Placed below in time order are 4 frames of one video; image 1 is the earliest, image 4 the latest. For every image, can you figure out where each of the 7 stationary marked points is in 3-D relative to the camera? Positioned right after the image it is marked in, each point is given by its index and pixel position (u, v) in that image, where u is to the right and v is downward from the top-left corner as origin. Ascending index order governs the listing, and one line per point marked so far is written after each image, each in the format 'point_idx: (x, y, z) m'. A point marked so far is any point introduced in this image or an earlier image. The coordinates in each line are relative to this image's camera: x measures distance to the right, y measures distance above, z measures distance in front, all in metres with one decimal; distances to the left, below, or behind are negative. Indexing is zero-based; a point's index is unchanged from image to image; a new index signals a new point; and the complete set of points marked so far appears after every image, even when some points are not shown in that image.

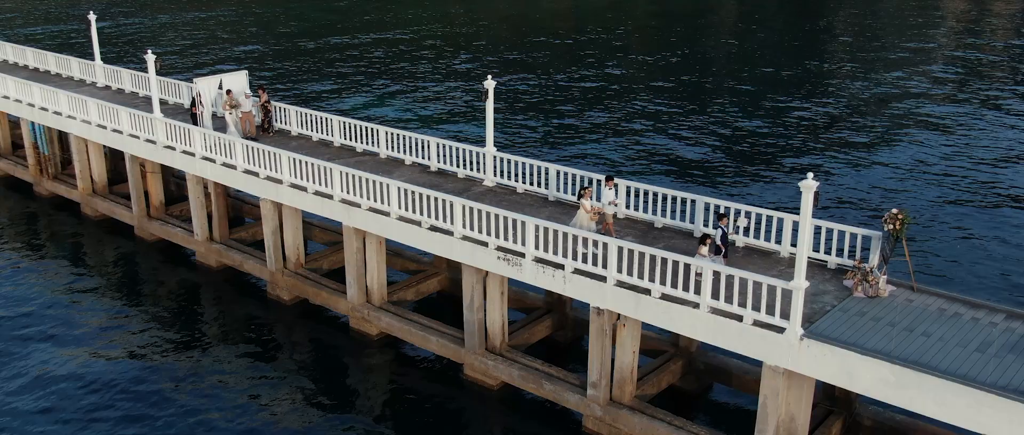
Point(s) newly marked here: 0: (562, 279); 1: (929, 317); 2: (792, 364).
0: (+1.0, -1.2, +18.9) m
1: (+7.0, -1.7, +16.2) m
2: (+4.6, -2.4, +15.8) m
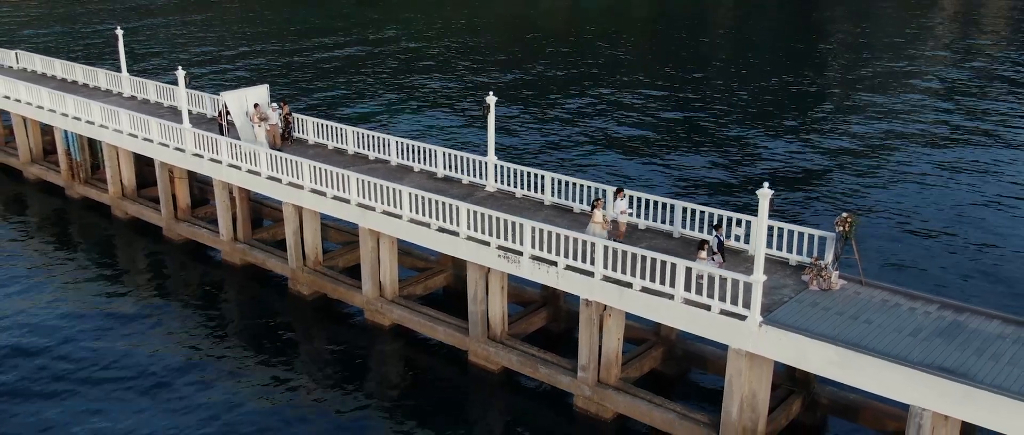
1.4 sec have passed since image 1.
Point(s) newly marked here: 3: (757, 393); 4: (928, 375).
0: (+1.0, -1.3, +21.4) m
1: (+7.0, -1.7, +18.7) m
2: (+4.6, -2.4, +18.3) m
3: (+4.8, -3.4, +18.8) m
4: (+7.0, -2.7, +16.2) m
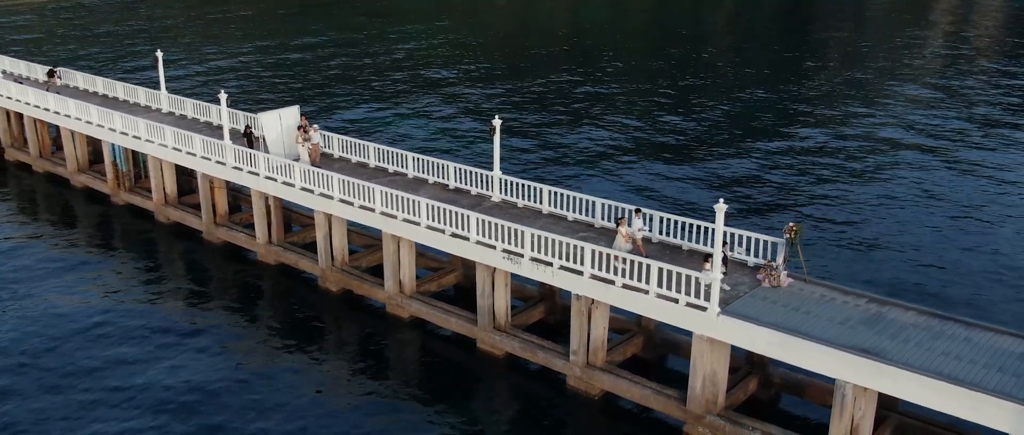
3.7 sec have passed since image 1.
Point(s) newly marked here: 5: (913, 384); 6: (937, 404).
0: (+1.0, -1.5, +25.4) m
1: (+7.0, -1.9, +22.7) m
2: (+4.6, -2.6, +22.2) m
3: (+4.8, -3.6, +22.8) m
4: (+7.1, -2.9, +20.2) m
5: (+8.0, -3.3, +19.4) m
6: (+8.5, -3.7, +19.2) m
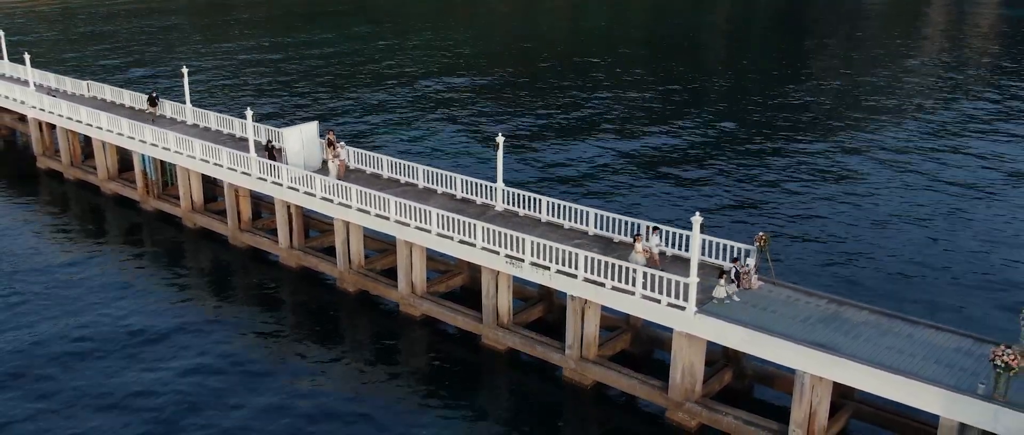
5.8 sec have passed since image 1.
0: (+1.1, -1.7, +28.4) m
1: (+7.1, -2.2, +25.8) m
2: (+4.7, -2.9, +25.3) m
3: (+4.9, -3.9, +25.9) m
4: (+7.1, -3.2, +23.3) m
5: (+8.1, -3.6, +22.5) m
6: (+8.5, -4.0, +22.3) m
